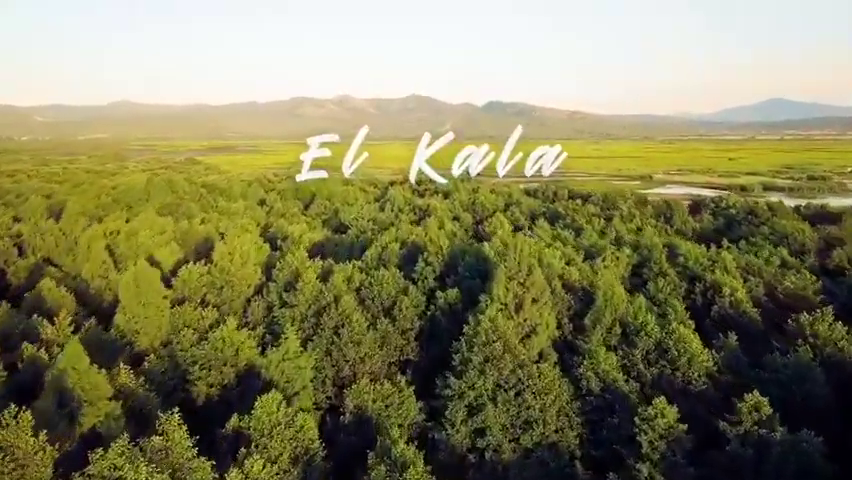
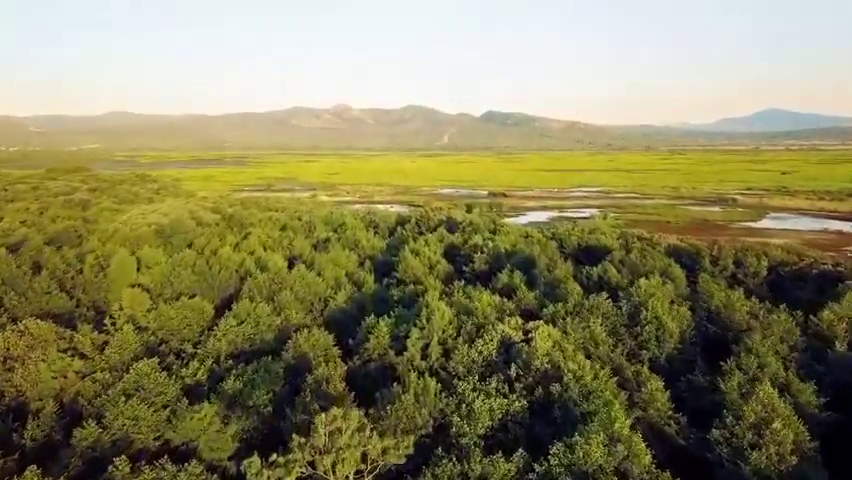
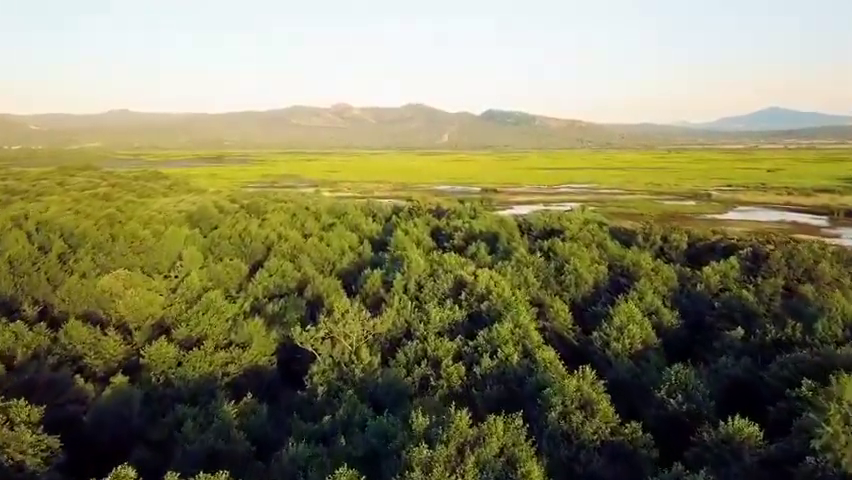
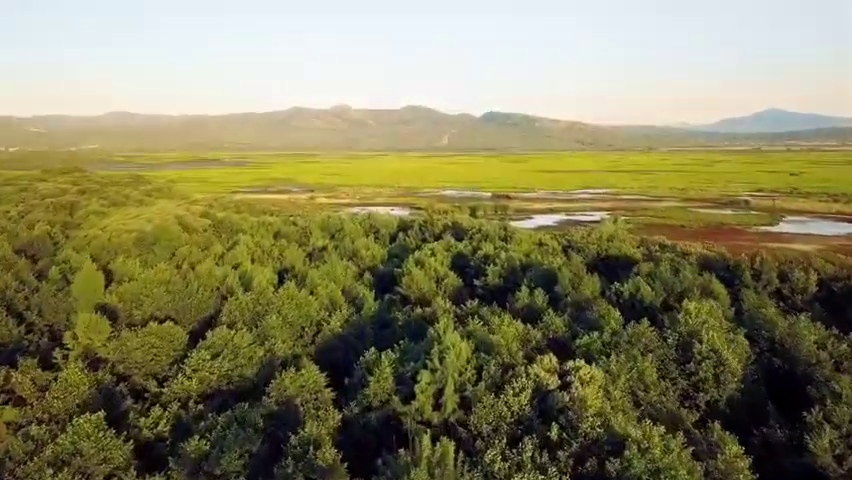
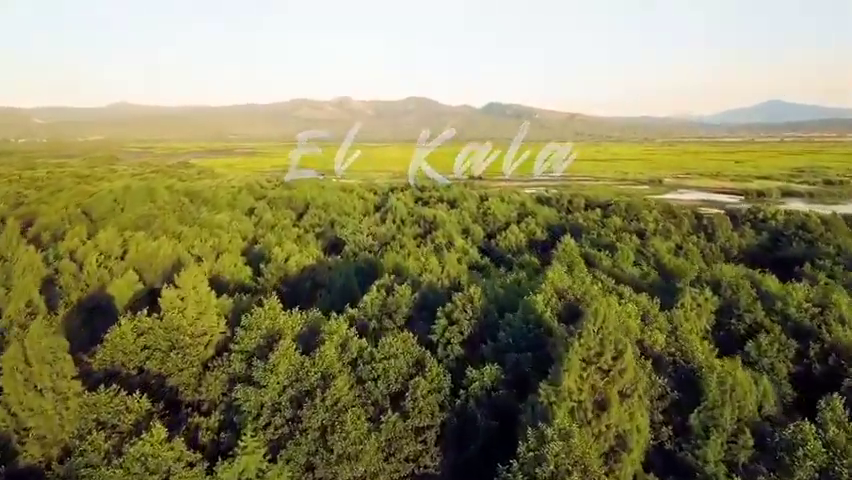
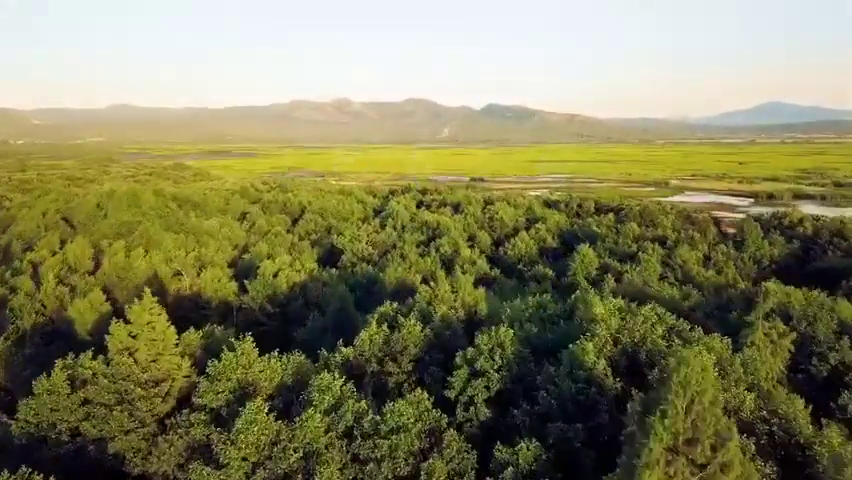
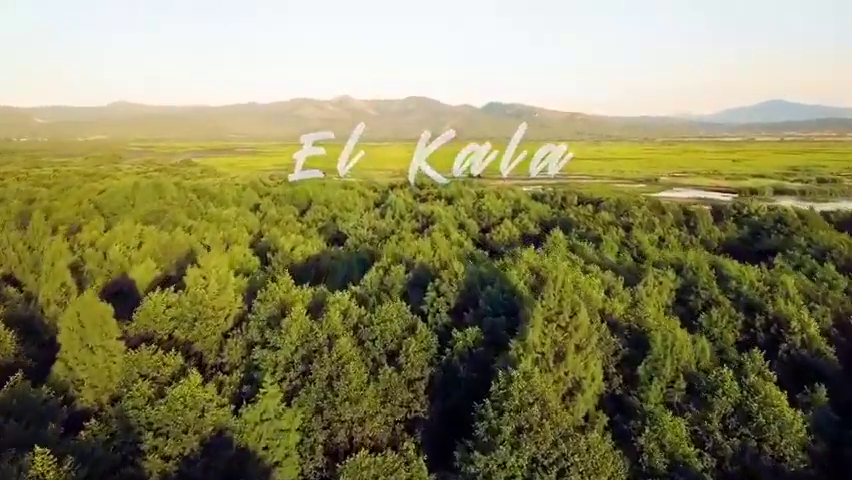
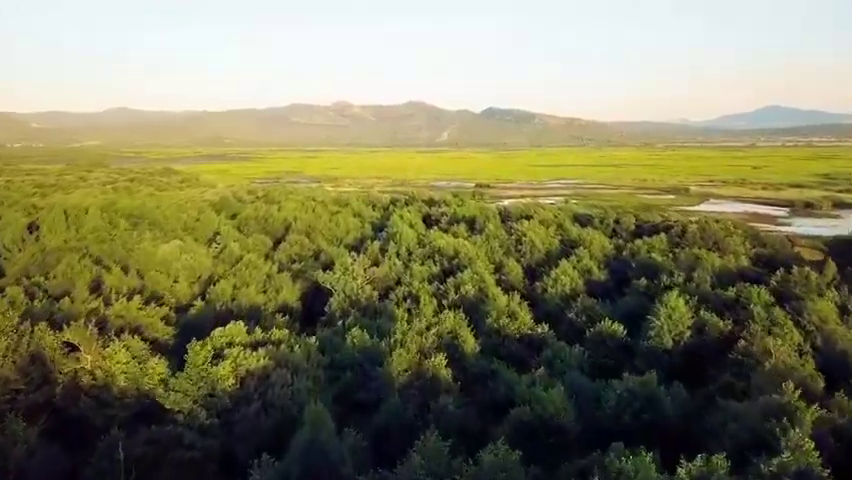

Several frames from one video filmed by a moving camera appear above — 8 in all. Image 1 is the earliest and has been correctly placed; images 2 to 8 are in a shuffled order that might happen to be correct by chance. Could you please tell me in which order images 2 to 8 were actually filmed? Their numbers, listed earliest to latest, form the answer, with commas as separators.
7, 5, 6, 8, 3, 2, 4
